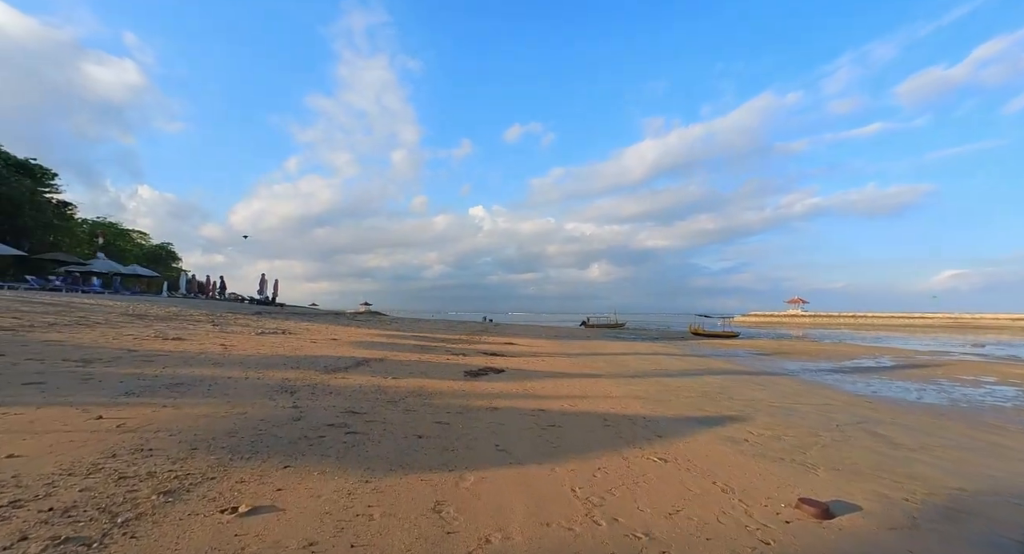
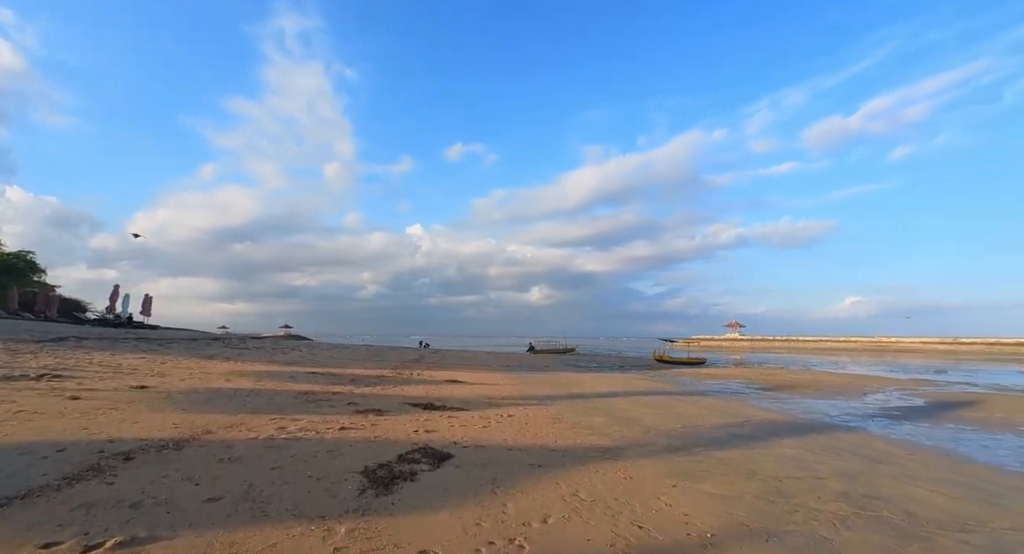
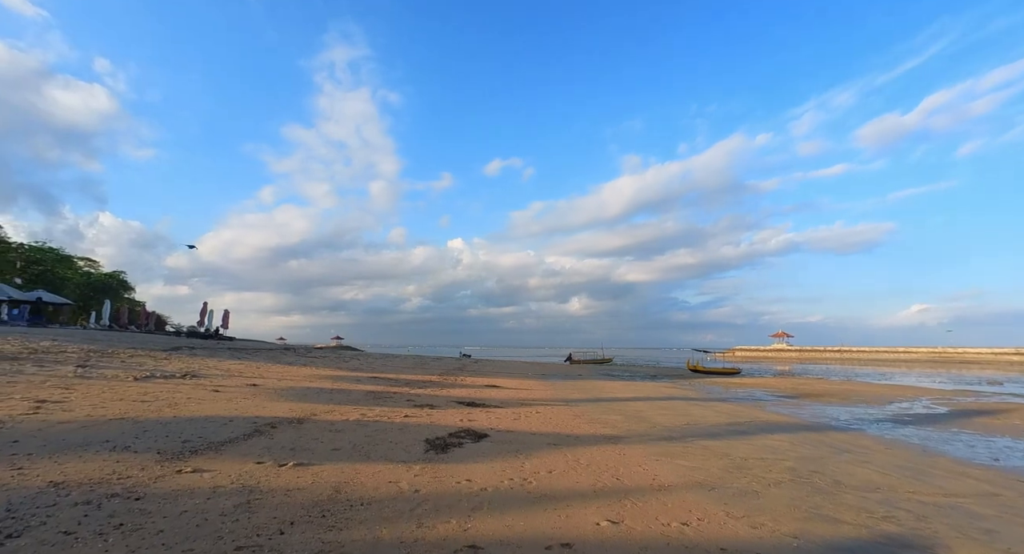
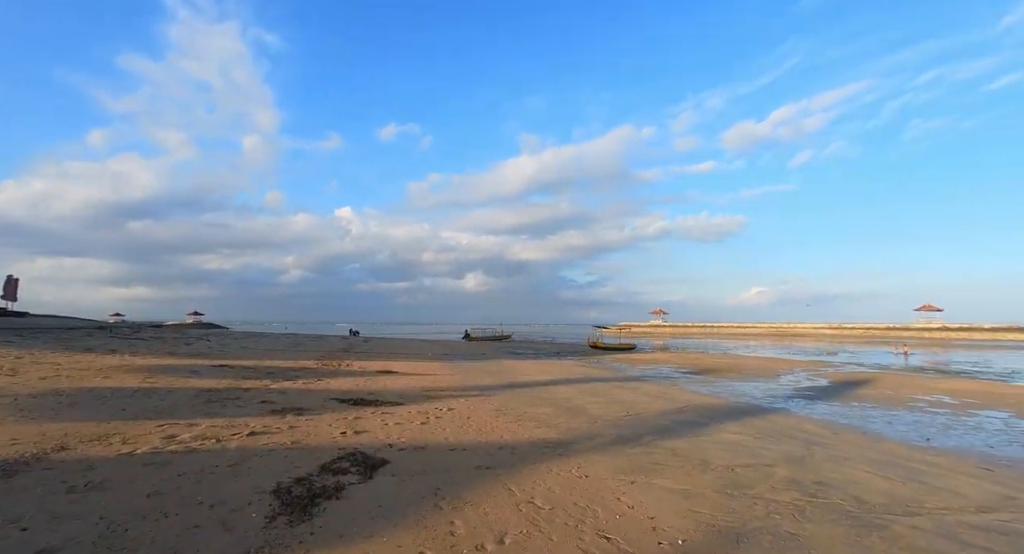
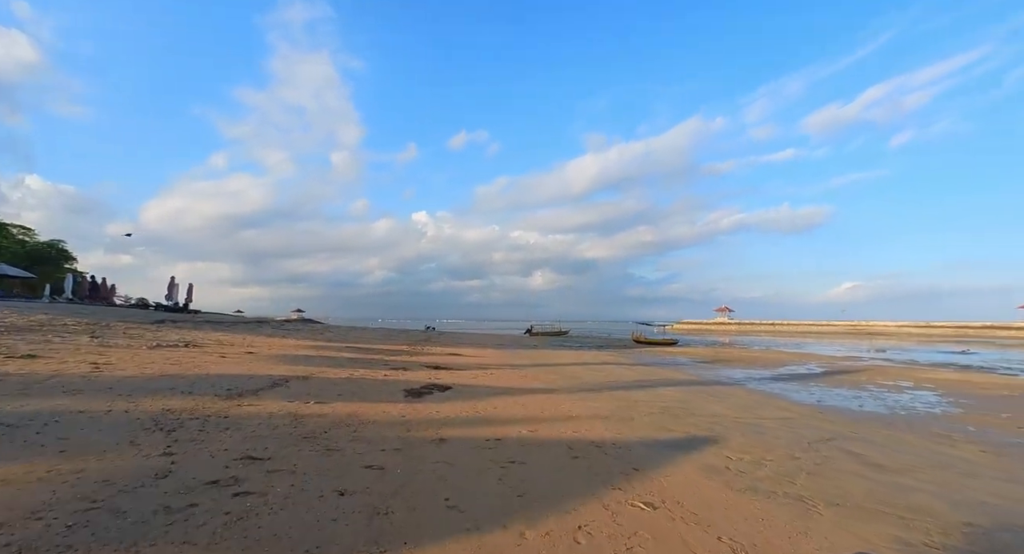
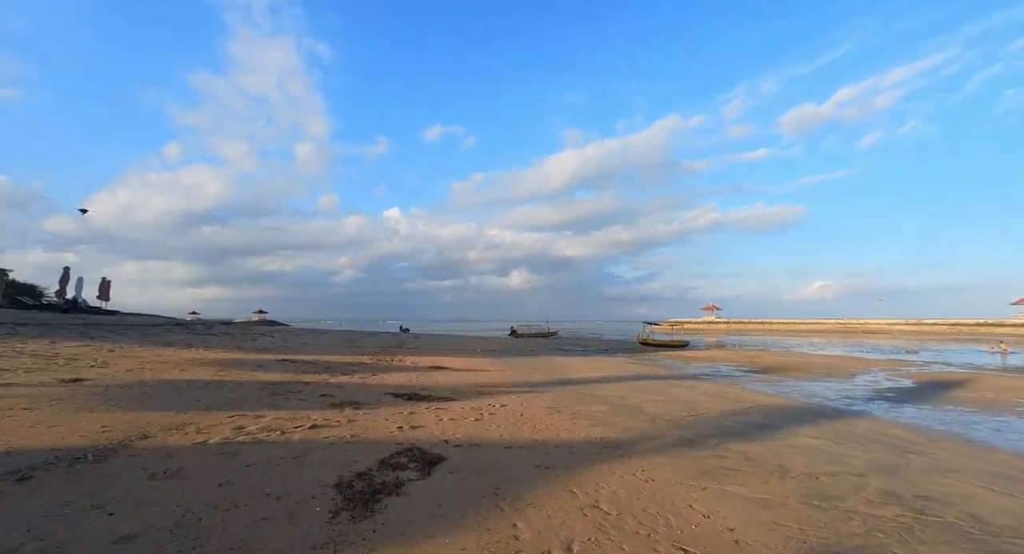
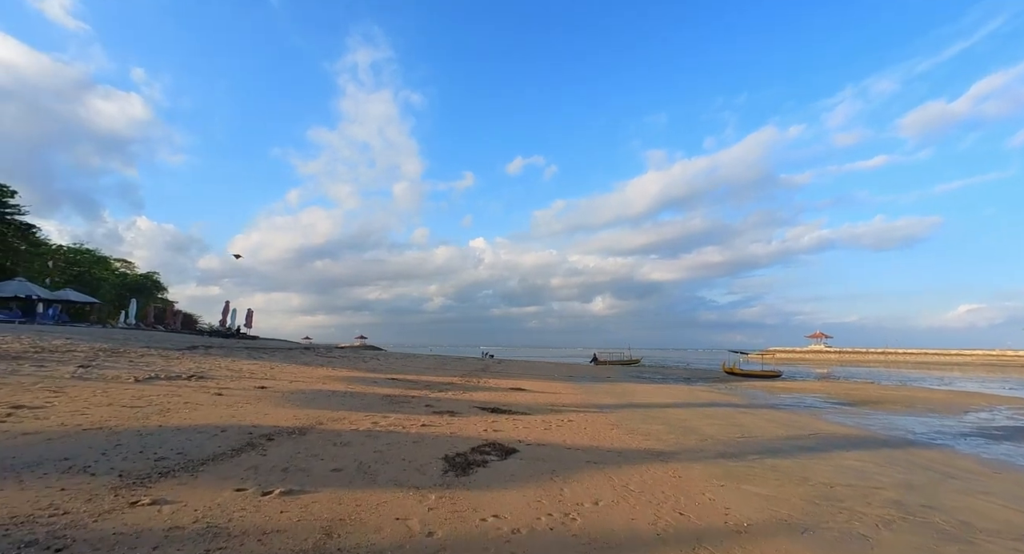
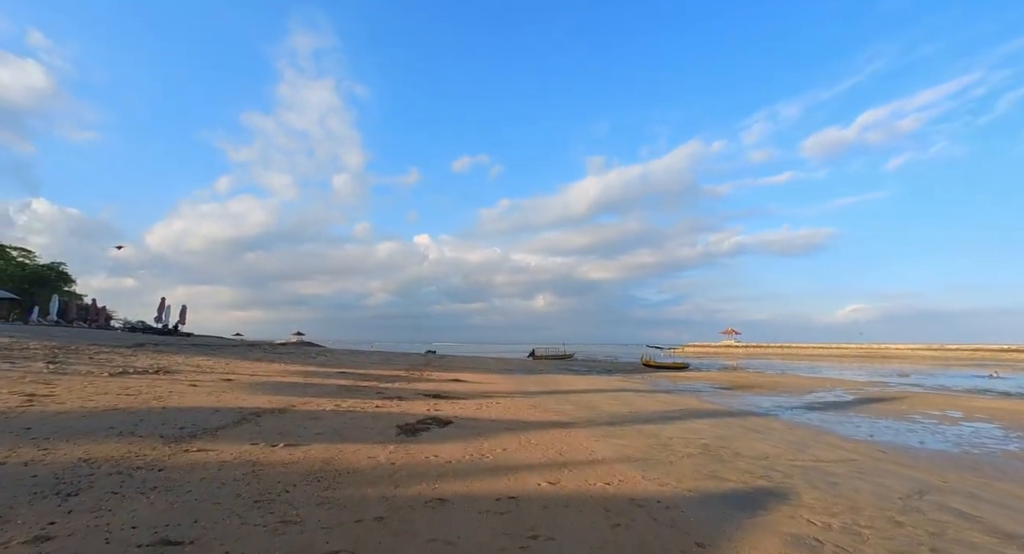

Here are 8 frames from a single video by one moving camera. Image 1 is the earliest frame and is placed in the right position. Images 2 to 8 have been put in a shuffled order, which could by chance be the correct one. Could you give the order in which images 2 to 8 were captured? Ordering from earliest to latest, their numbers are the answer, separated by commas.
5, 8, 3, 7, 2, 4, 6
